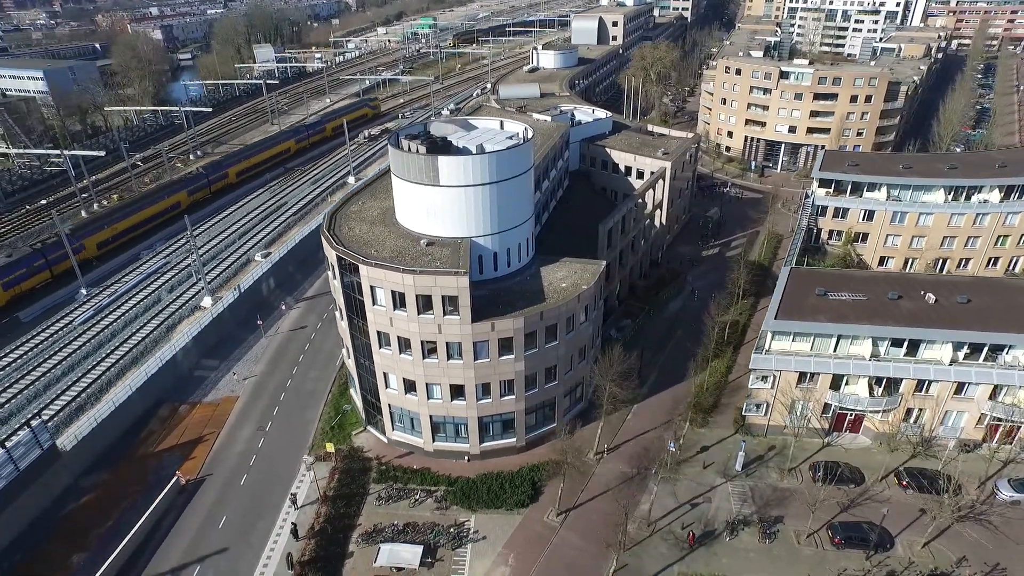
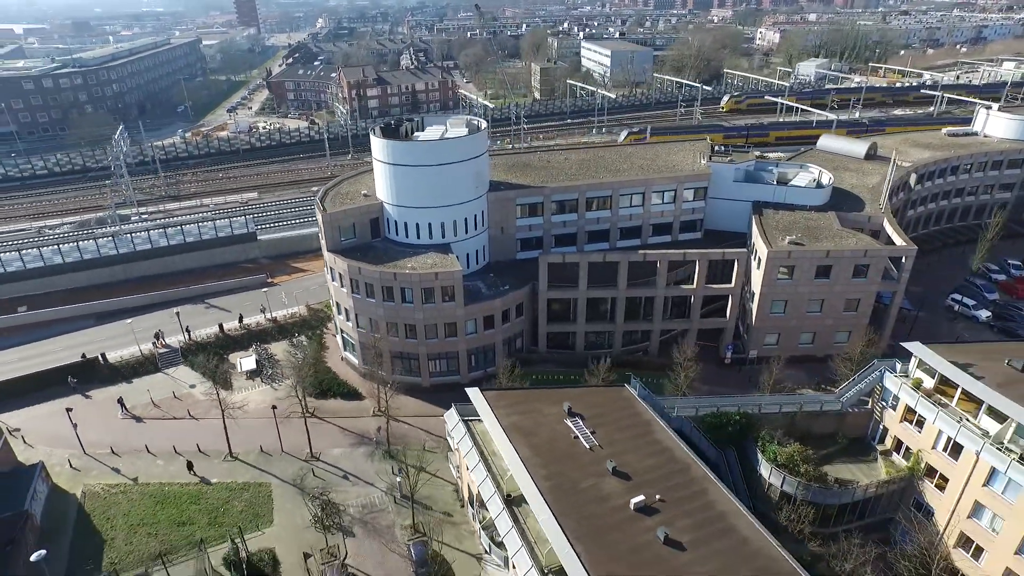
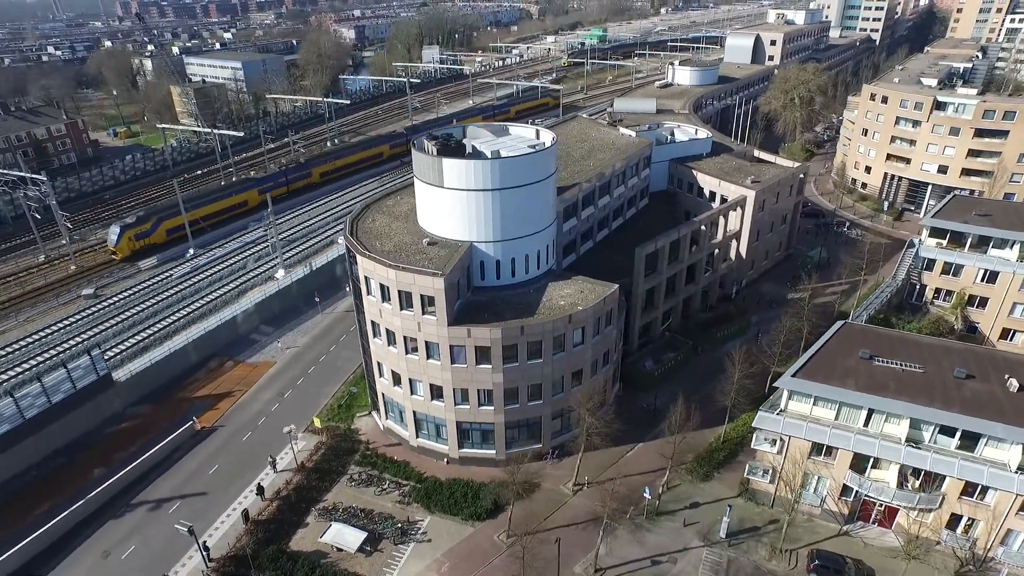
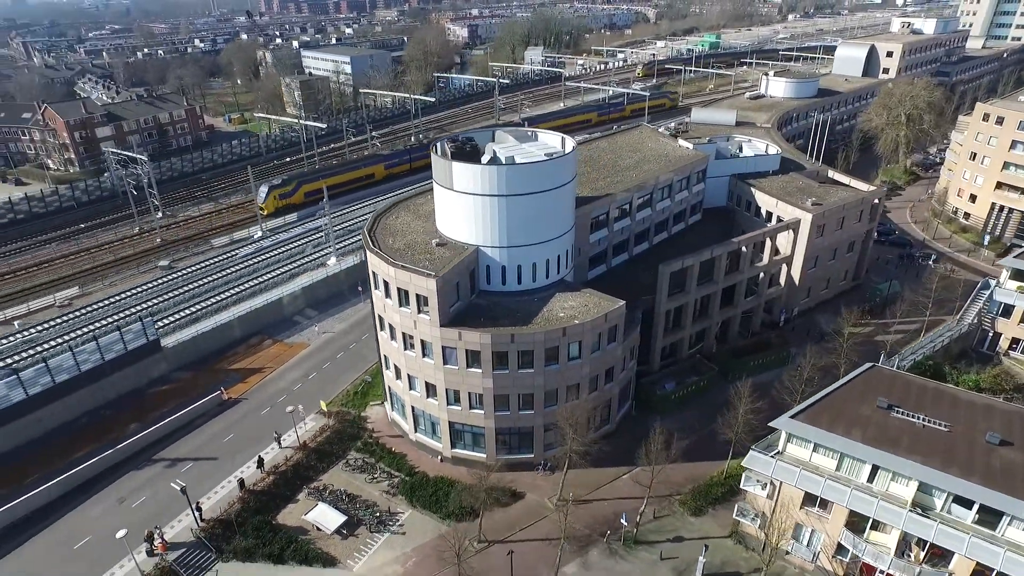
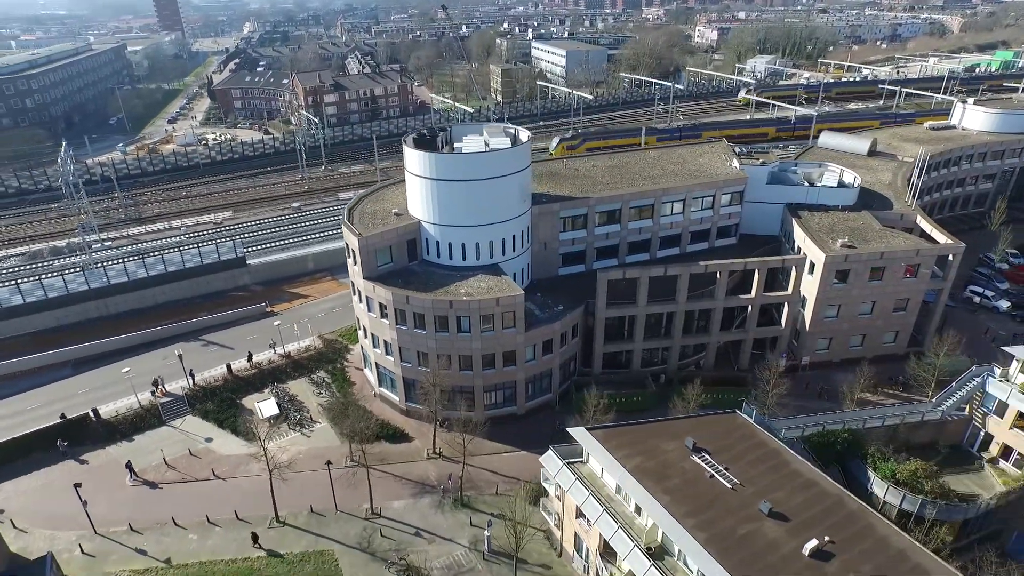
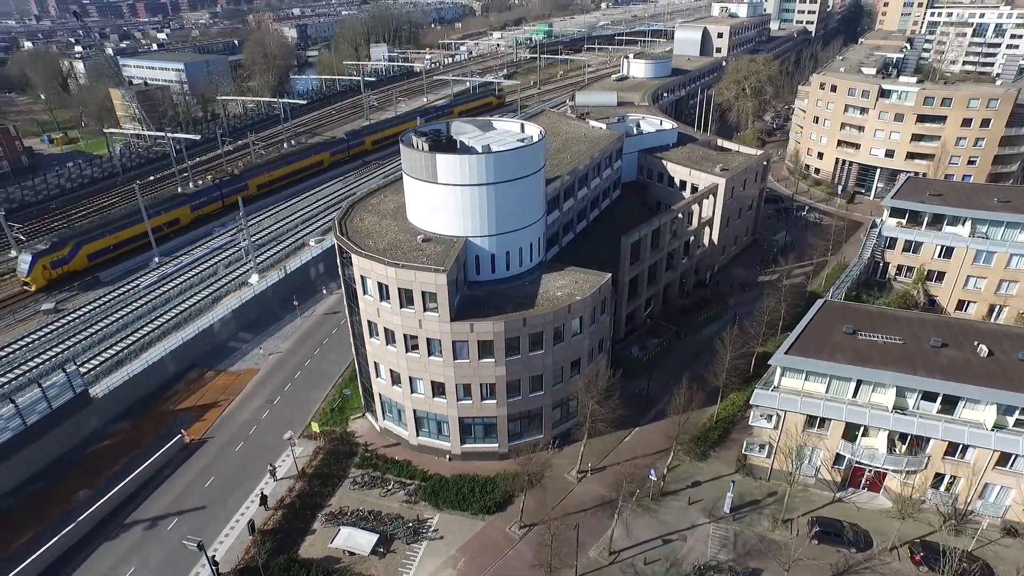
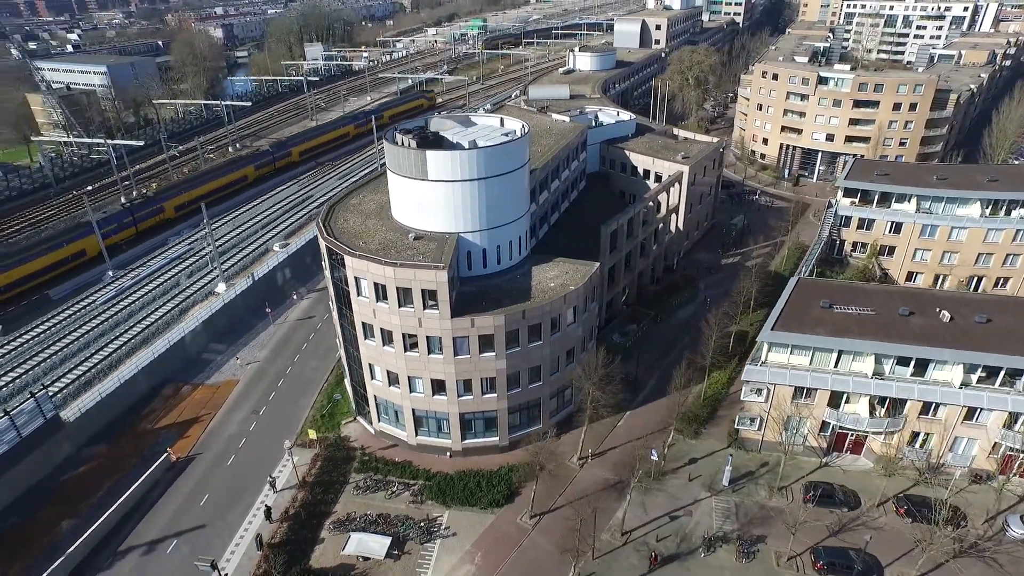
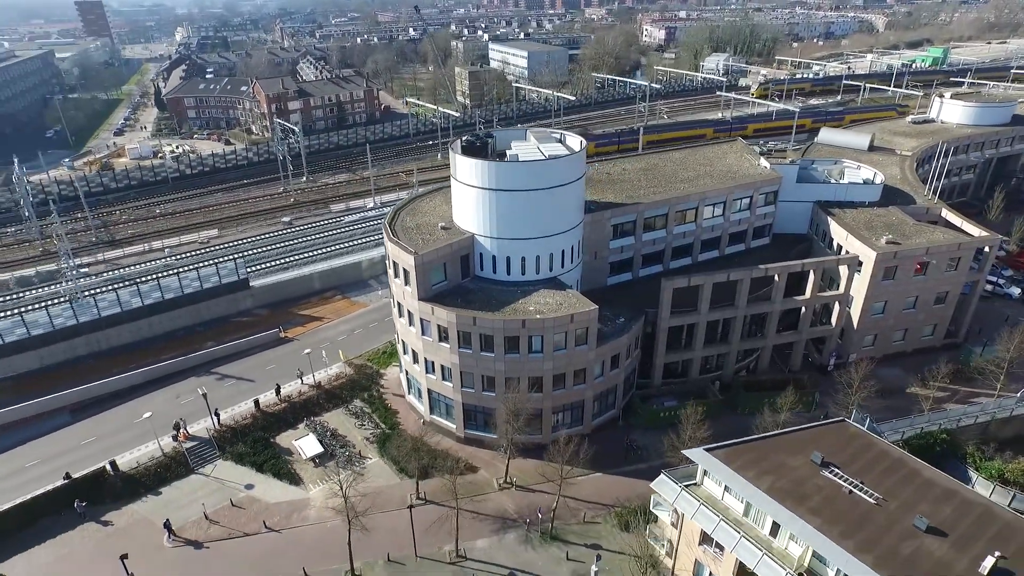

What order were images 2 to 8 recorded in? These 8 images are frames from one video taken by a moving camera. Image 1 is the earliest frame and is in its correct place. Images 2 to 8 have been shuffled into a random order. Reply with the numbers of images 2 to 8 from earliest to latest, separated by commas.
7, 6, 3, 4, 8, 5, 2
